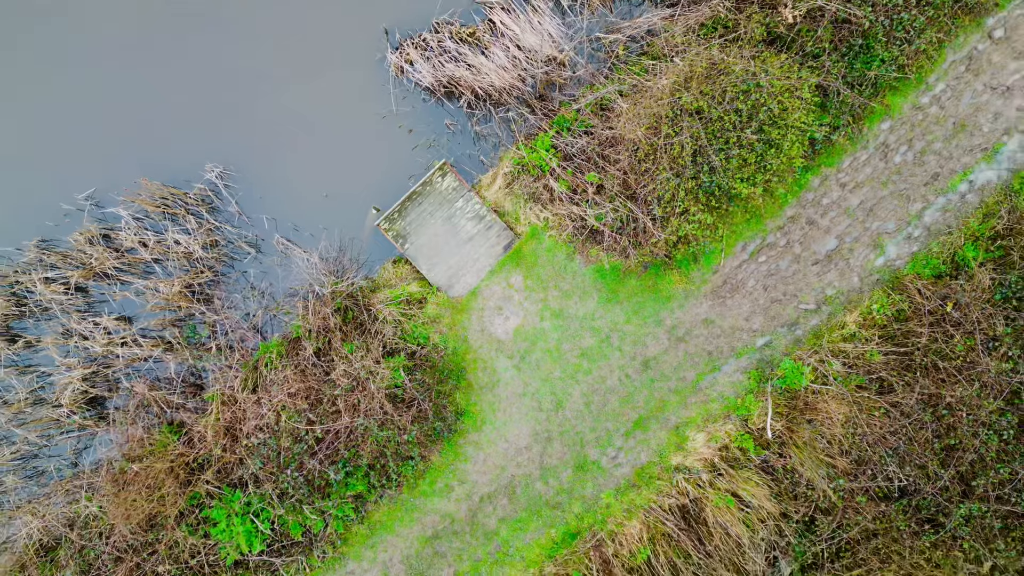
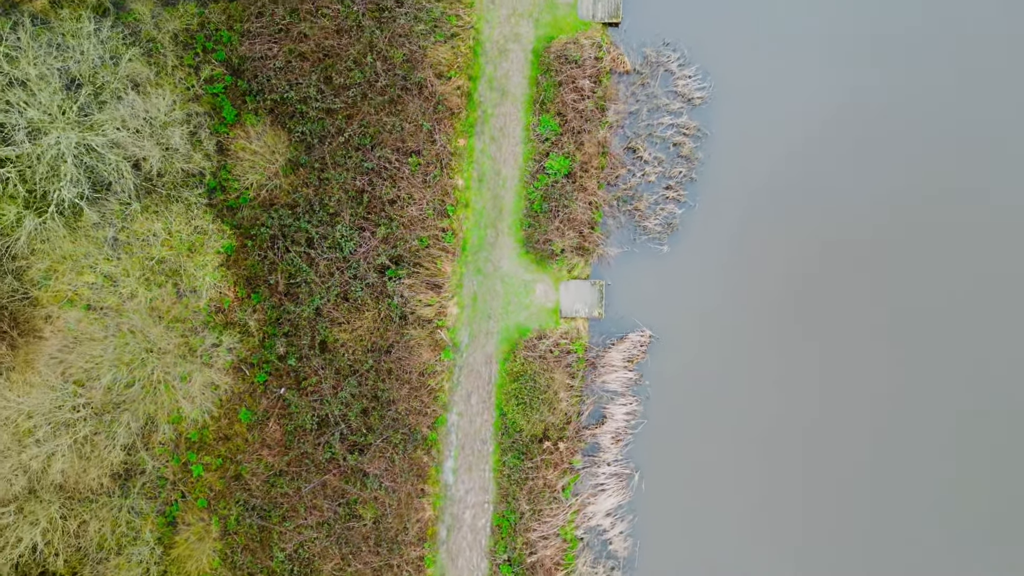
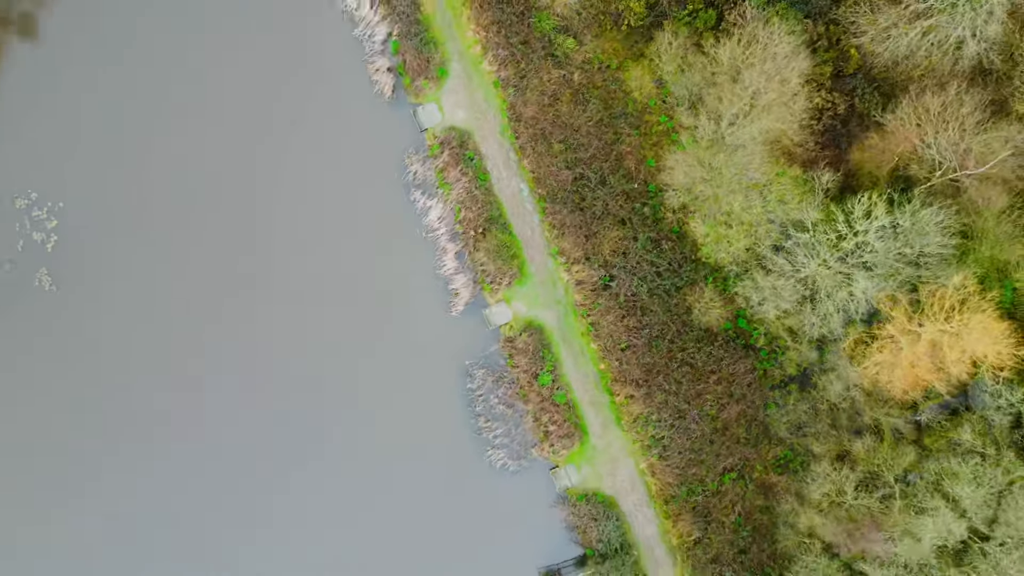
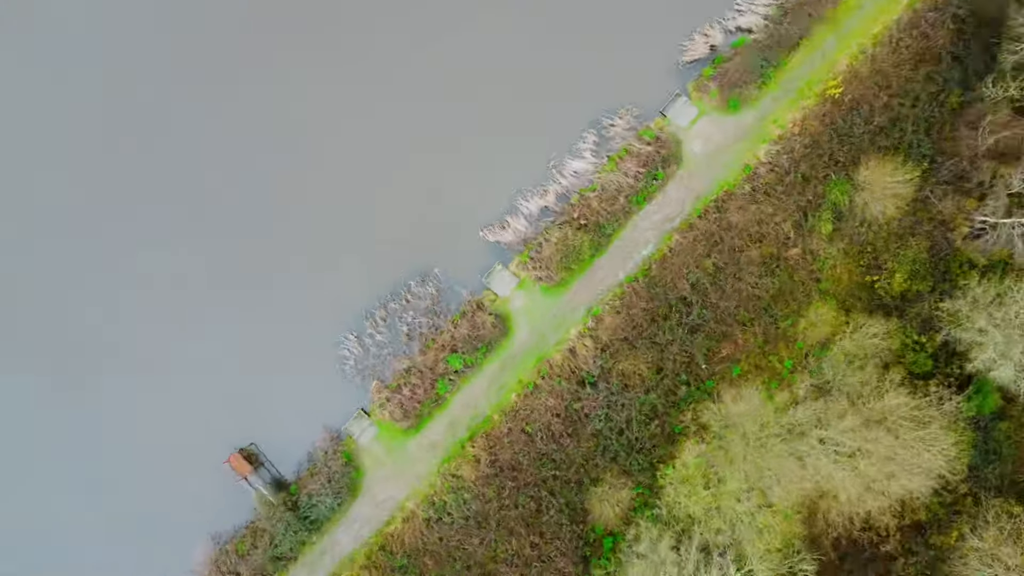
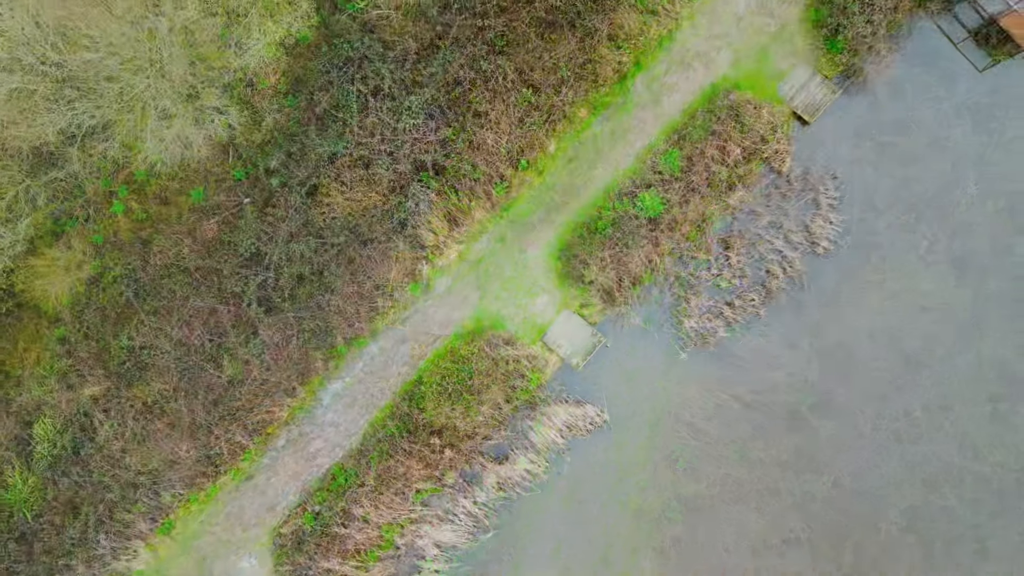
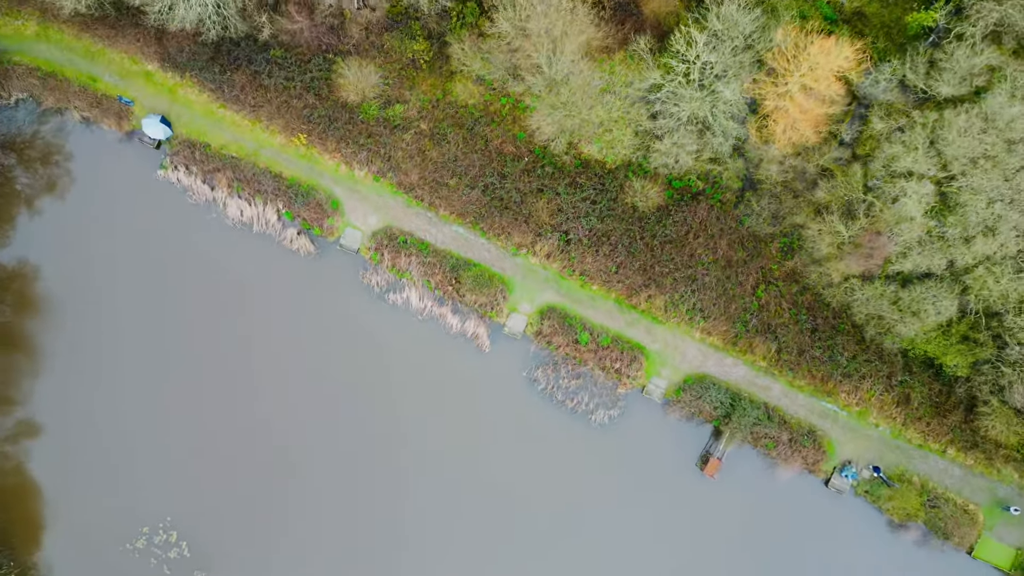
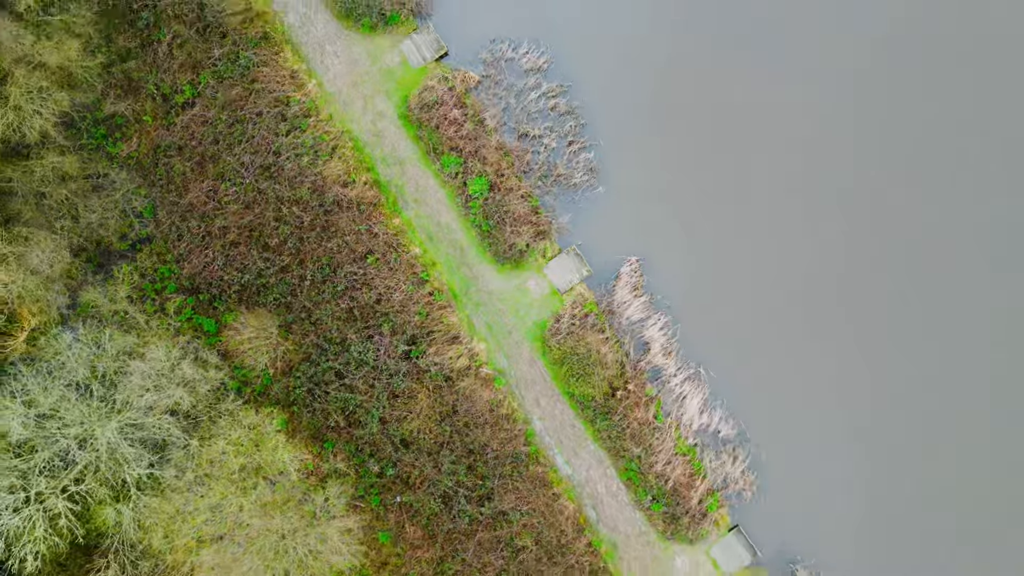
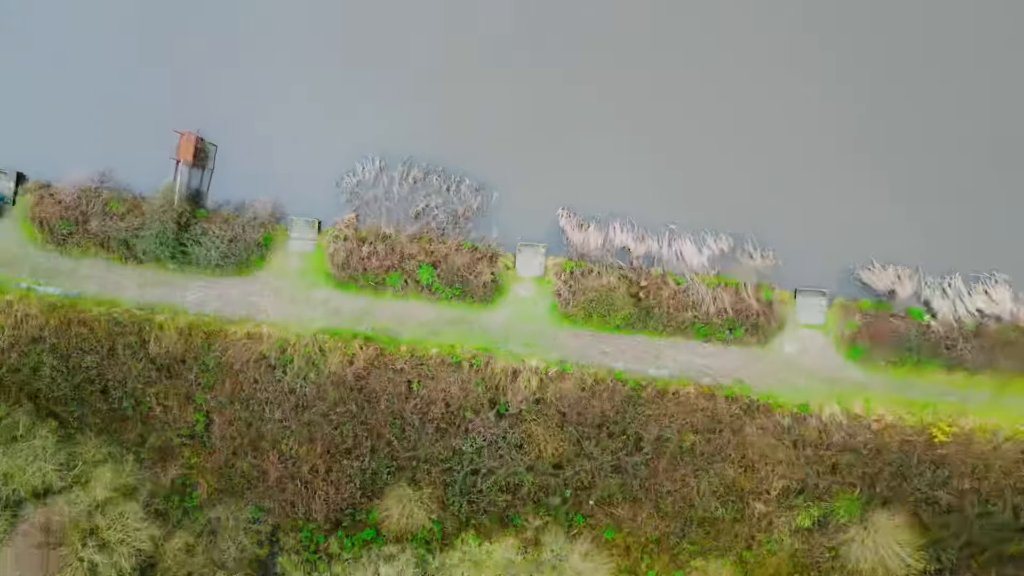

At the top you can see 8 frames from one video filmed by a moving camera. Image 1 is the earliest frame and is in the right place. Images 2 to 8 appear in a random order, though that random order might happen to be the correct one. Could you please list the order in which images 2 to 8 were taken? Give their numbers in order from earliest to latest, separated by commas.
5, 2, 7, 8, 4, 3, 6
